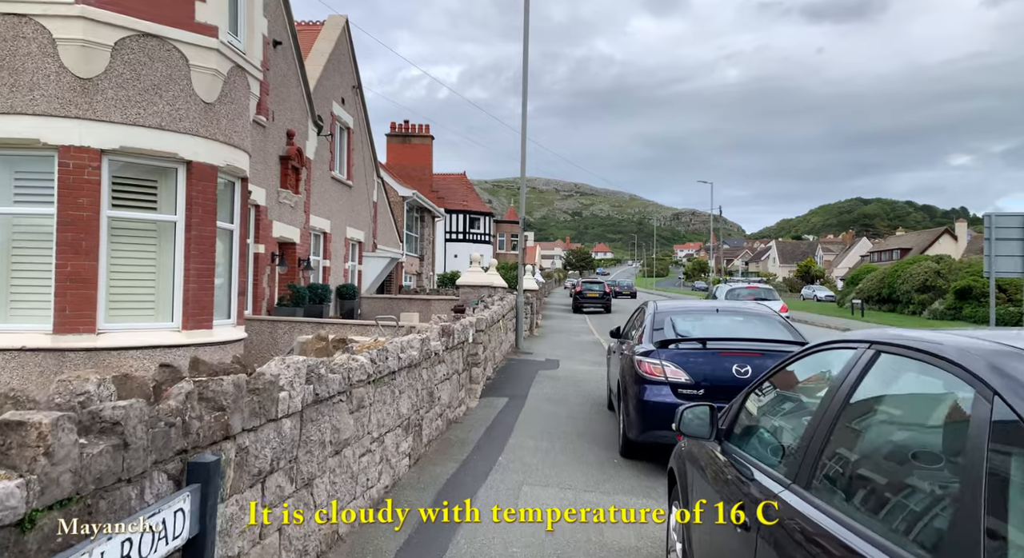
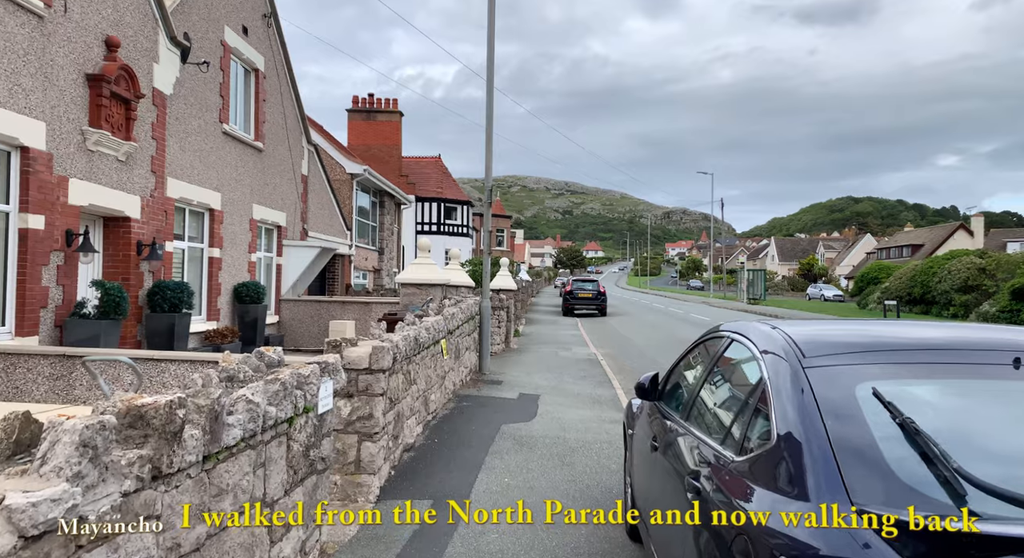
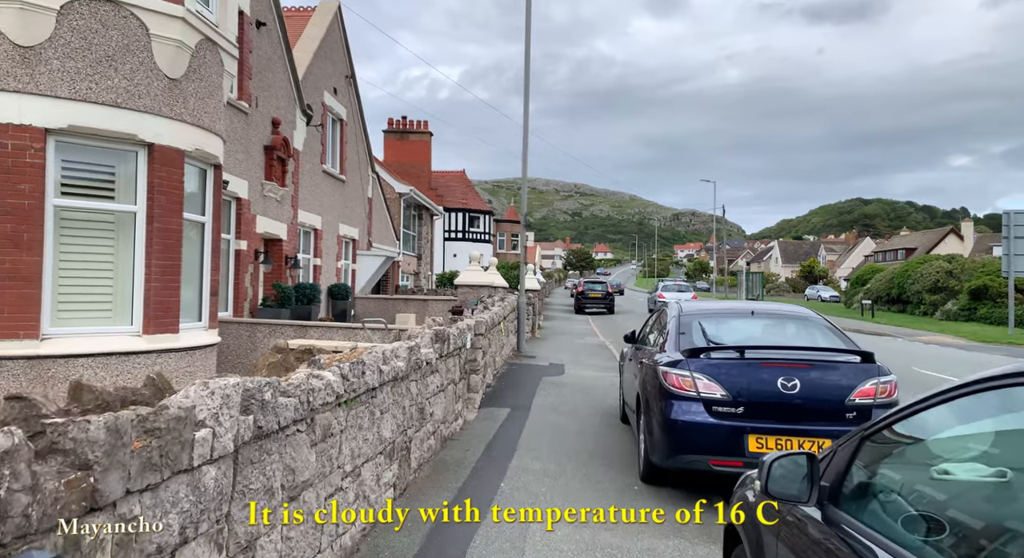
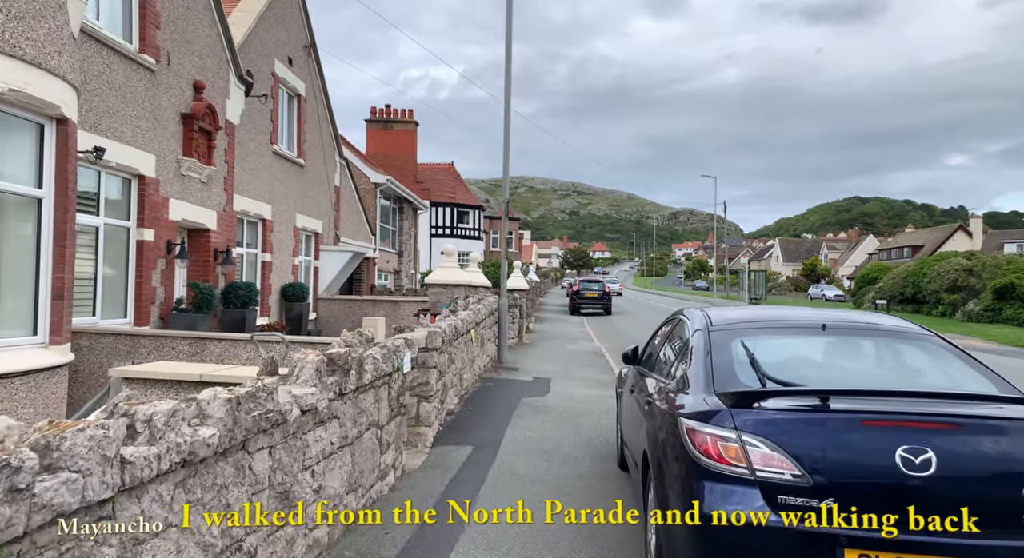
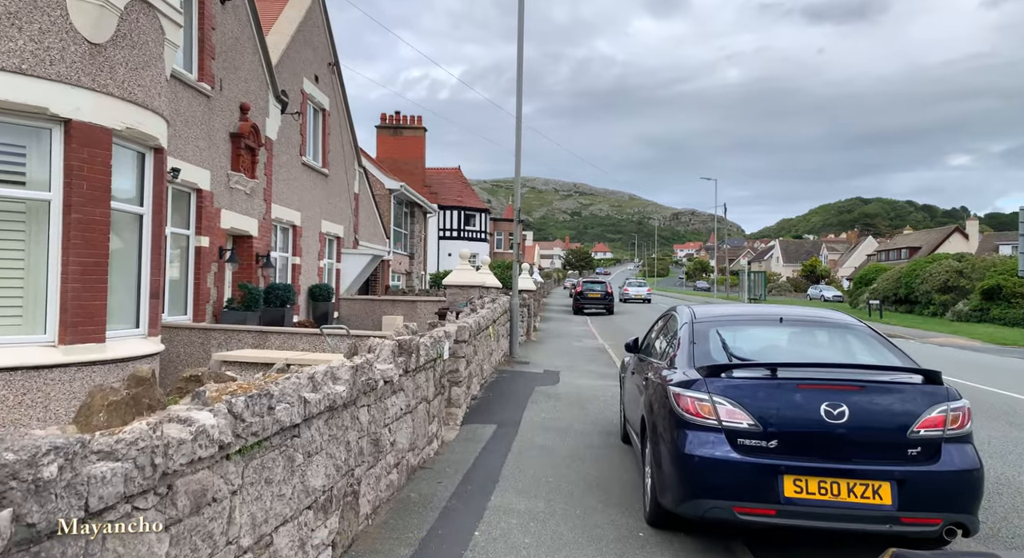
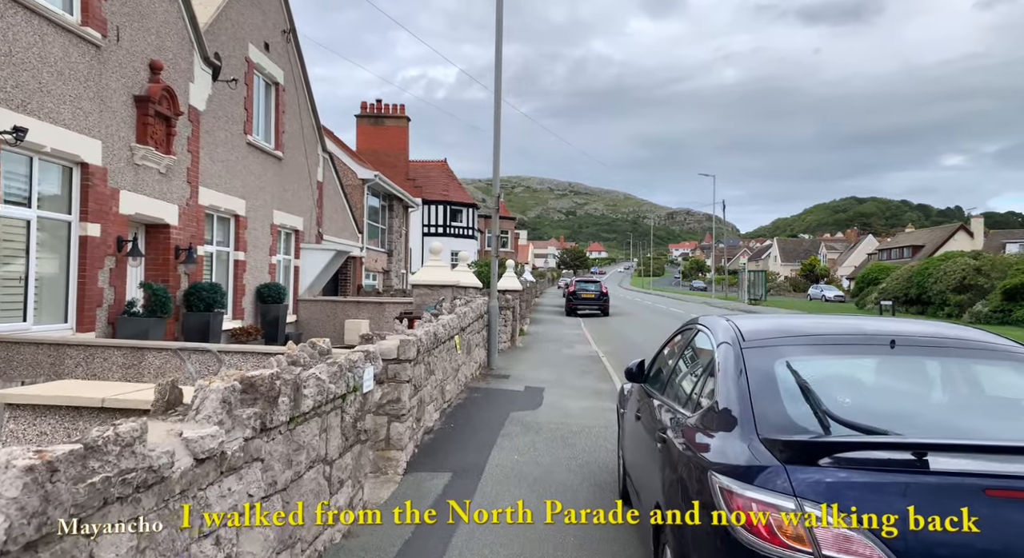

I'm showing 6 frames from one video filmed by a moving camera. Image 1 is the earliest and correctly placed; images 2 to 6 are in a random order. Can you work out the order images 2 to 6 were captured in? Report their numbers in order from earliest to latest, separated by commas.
3, 5, 4, 6, 2
